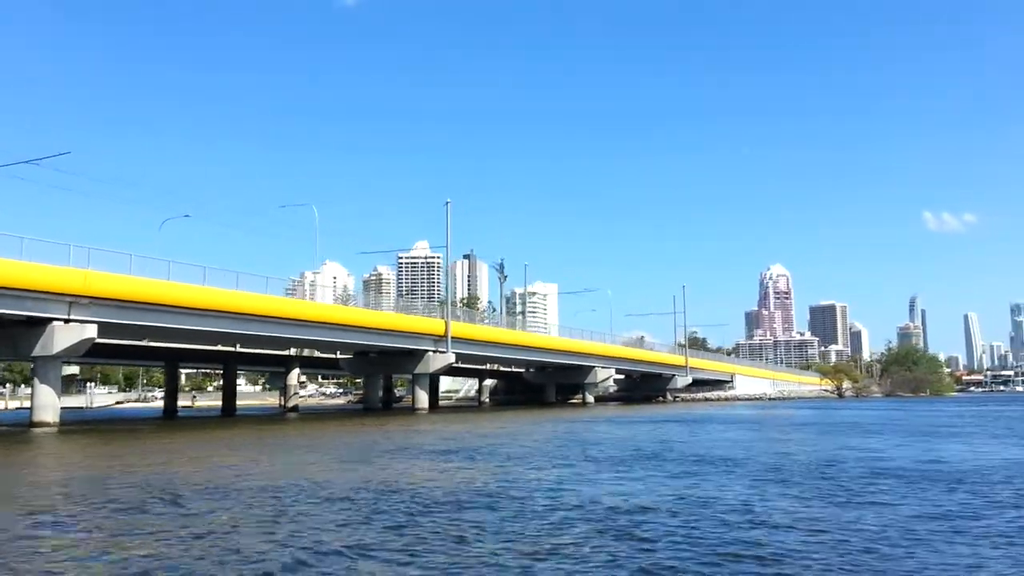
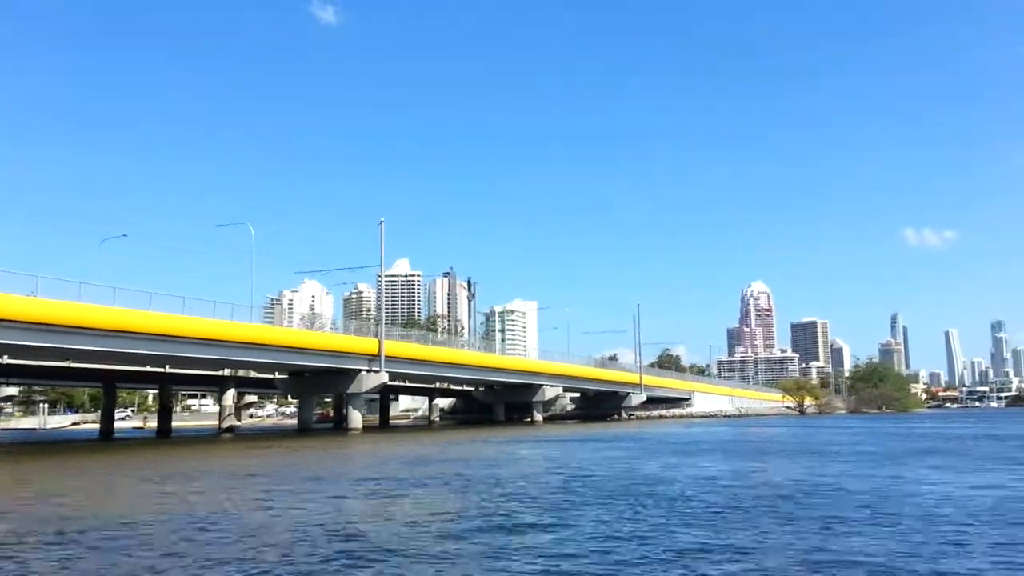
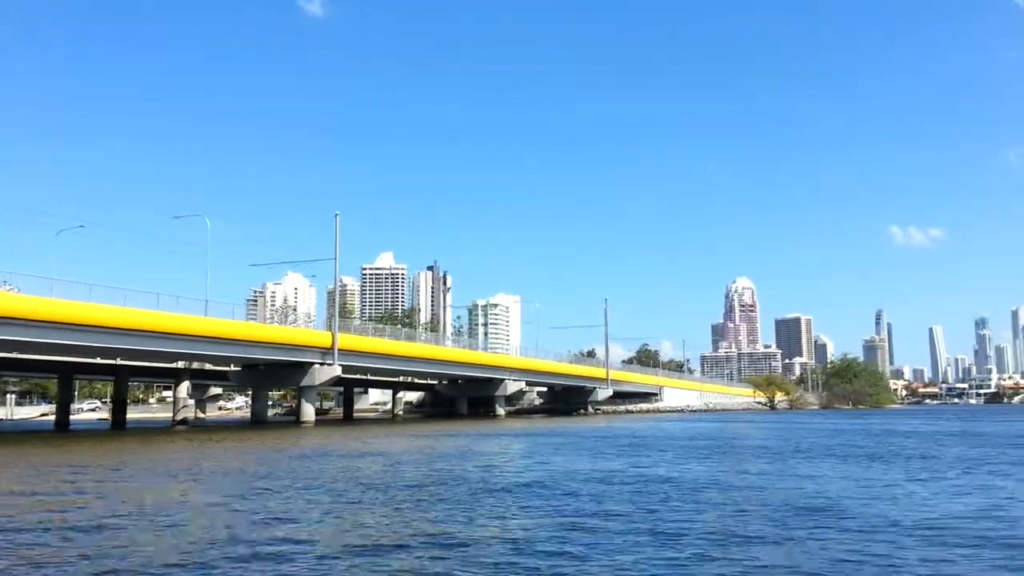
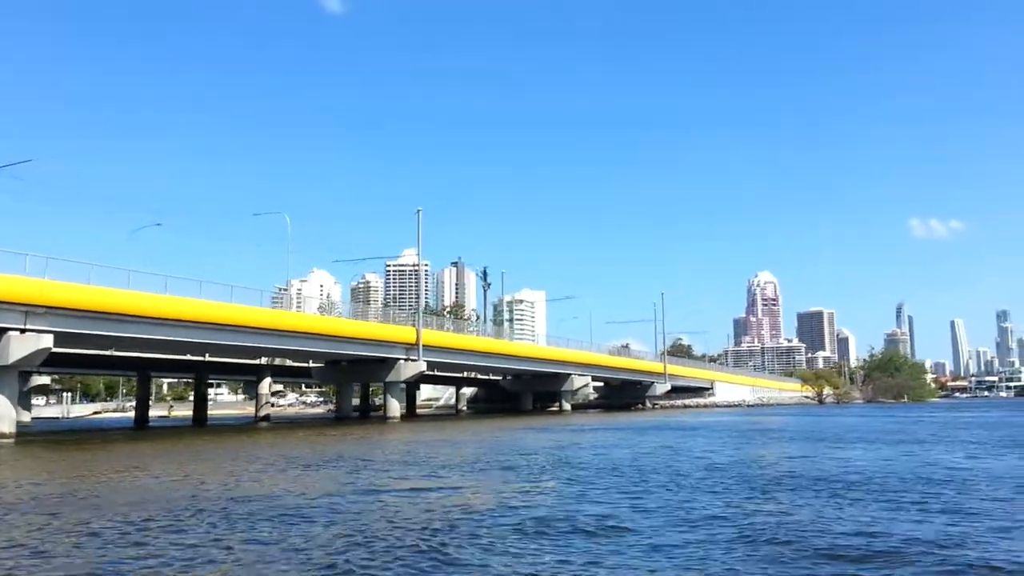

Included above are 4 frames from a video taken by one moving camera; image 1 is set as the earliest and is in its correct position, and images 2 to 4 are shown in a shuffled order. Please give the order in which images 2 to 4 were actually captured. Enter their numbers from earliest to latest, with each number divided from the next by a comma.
4, 2, 3
